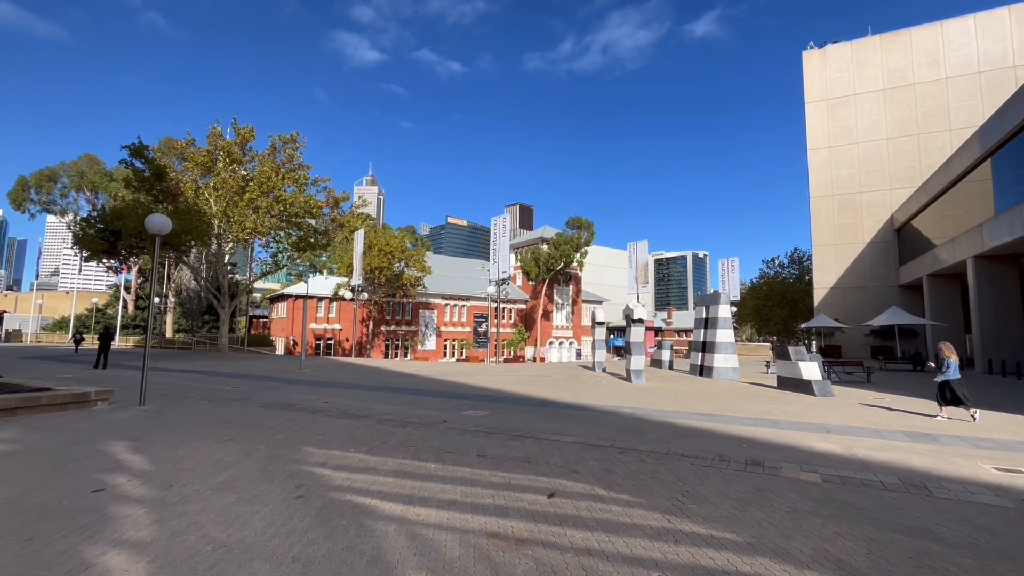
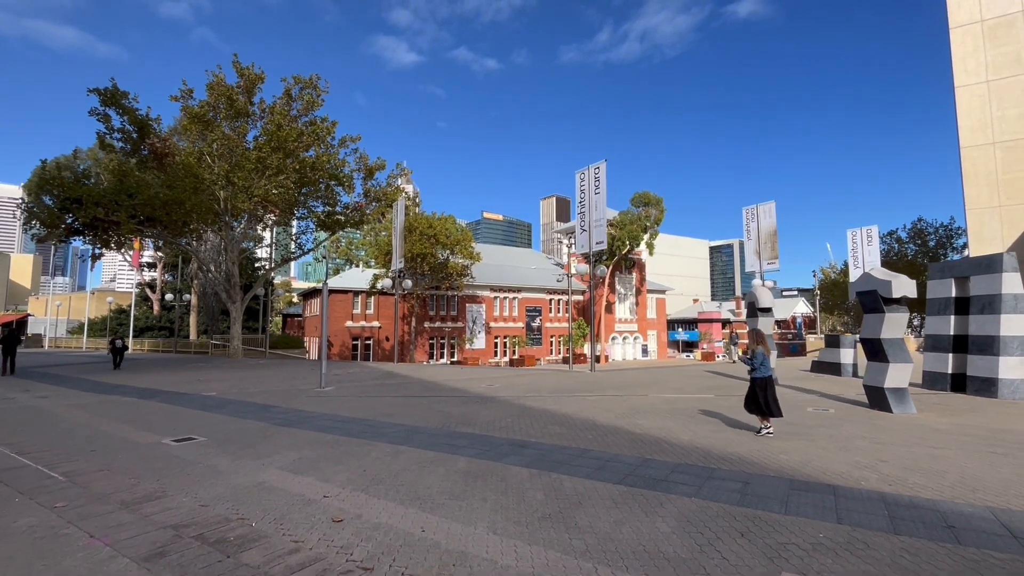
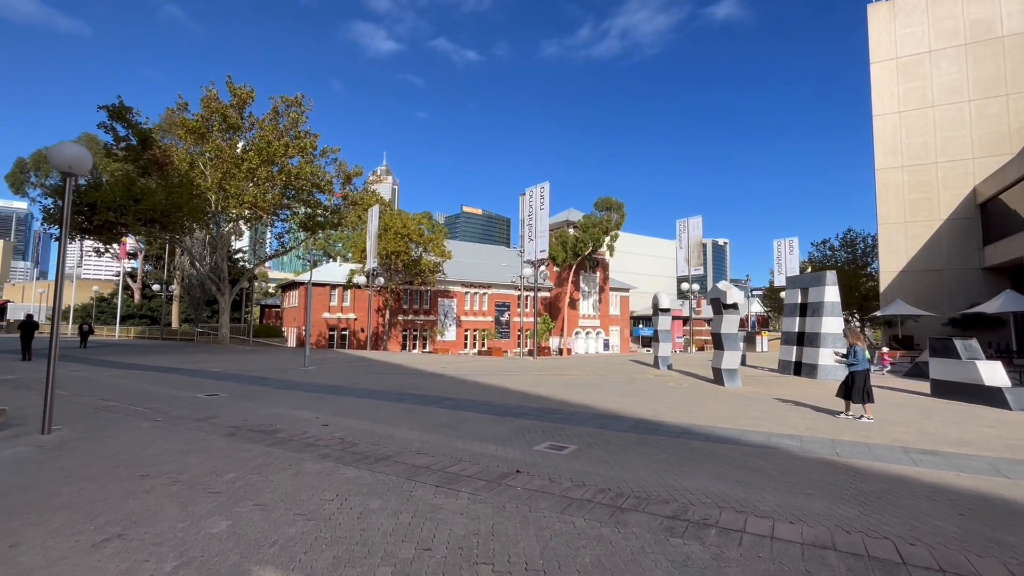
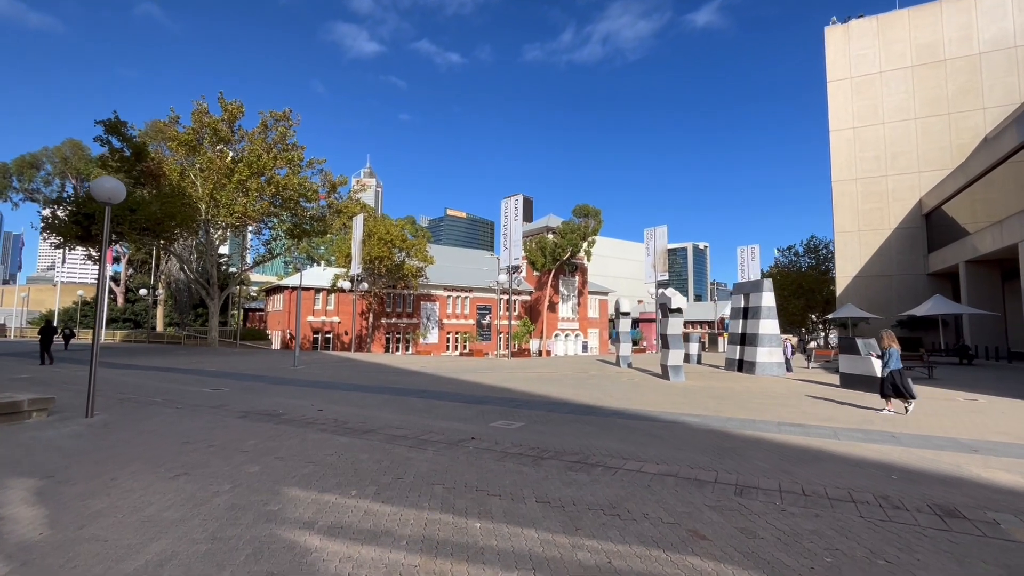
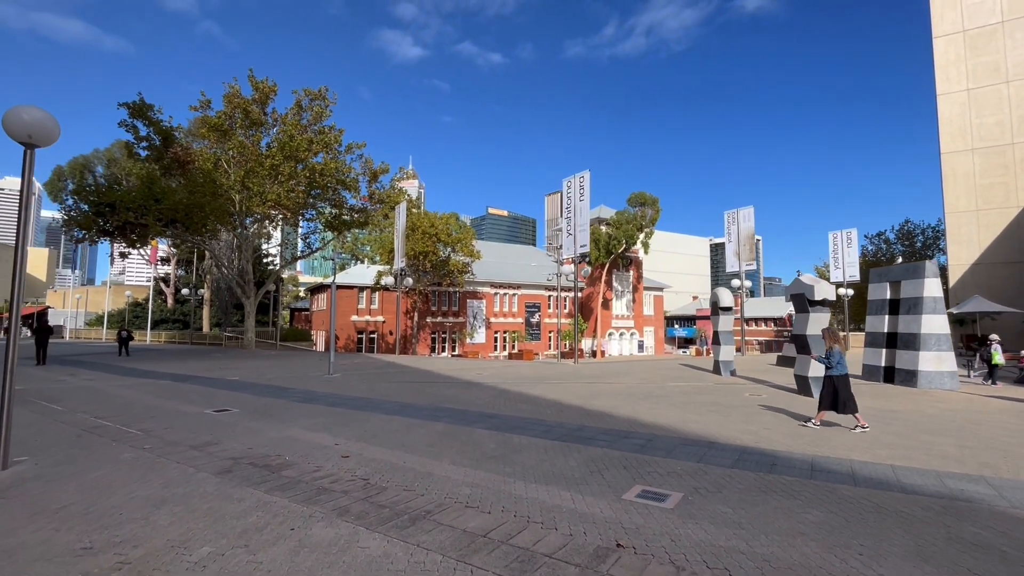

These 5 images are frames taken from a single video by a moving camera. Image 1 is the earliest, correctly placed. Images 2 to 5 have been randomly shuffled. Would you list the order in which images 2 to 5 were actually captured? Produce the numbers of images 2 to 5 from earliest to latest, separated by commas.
4, 3, 5, 2
